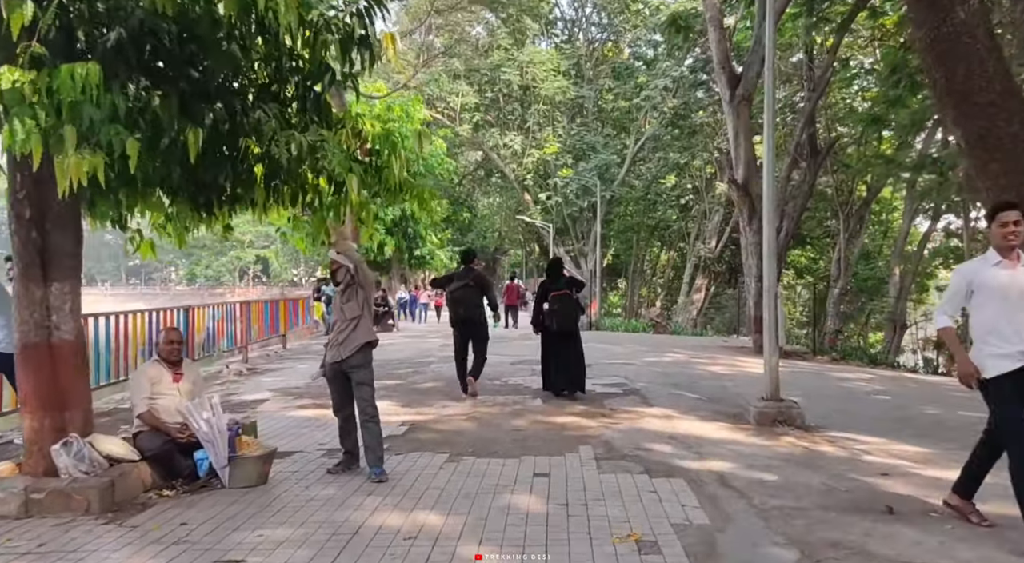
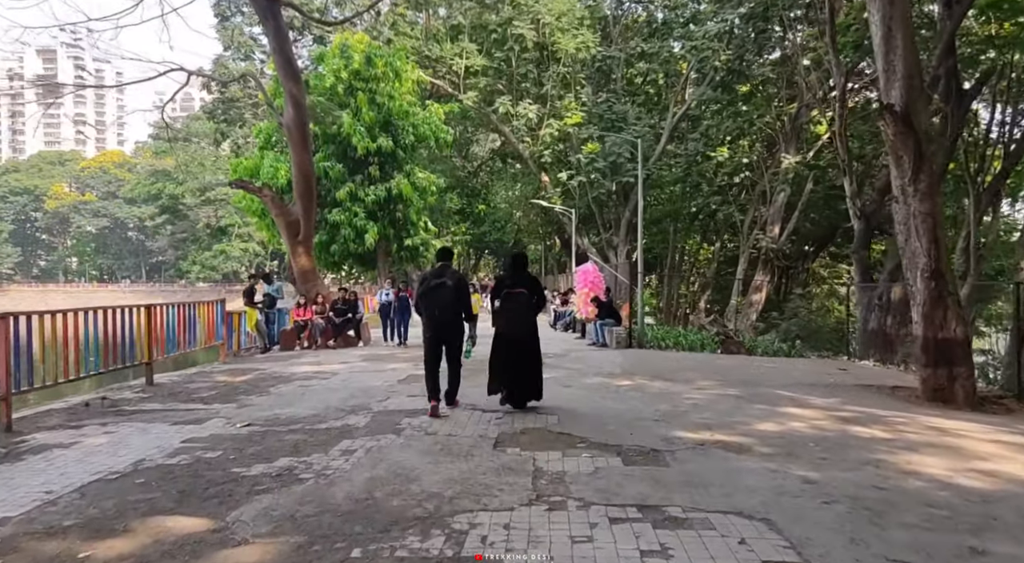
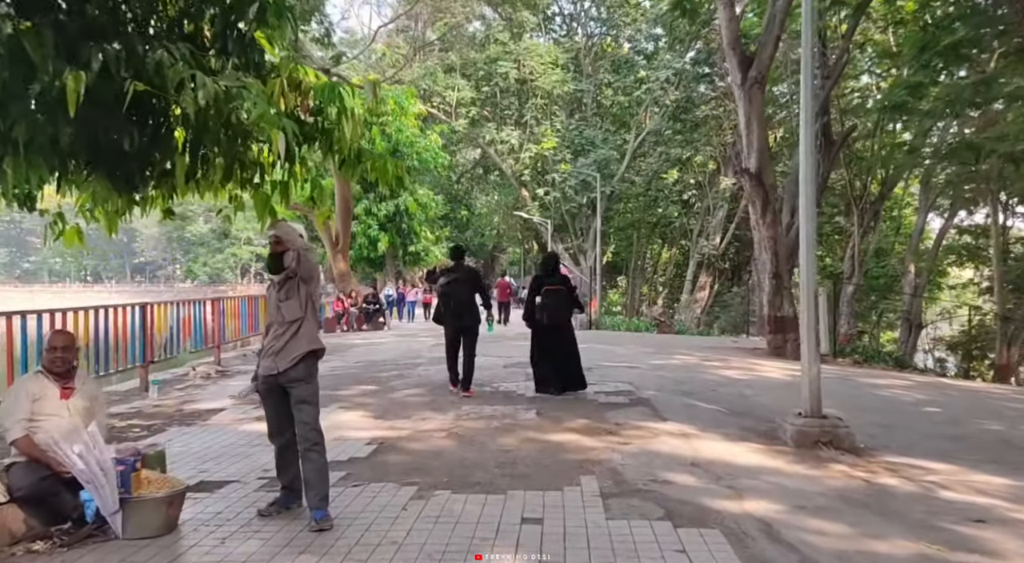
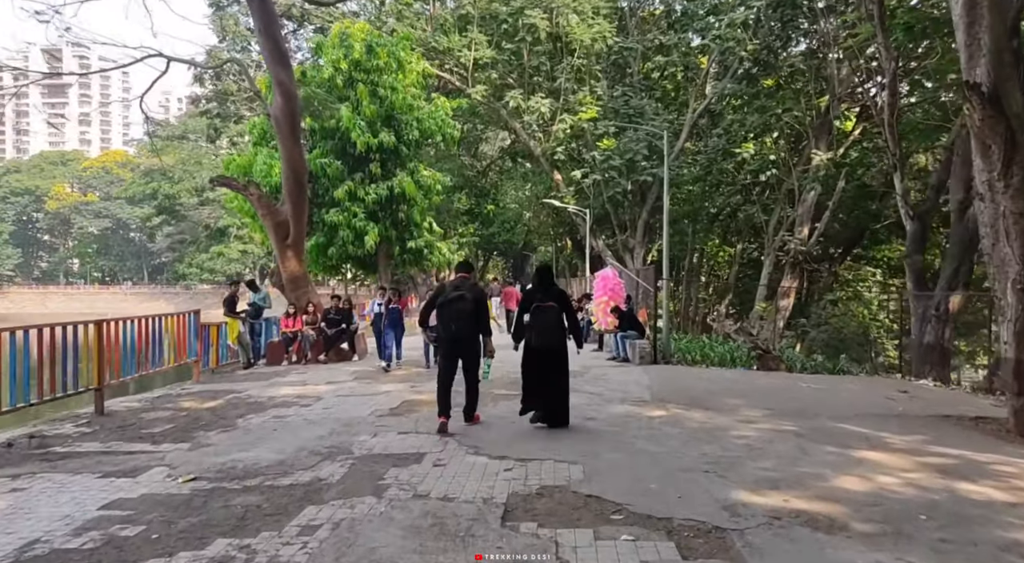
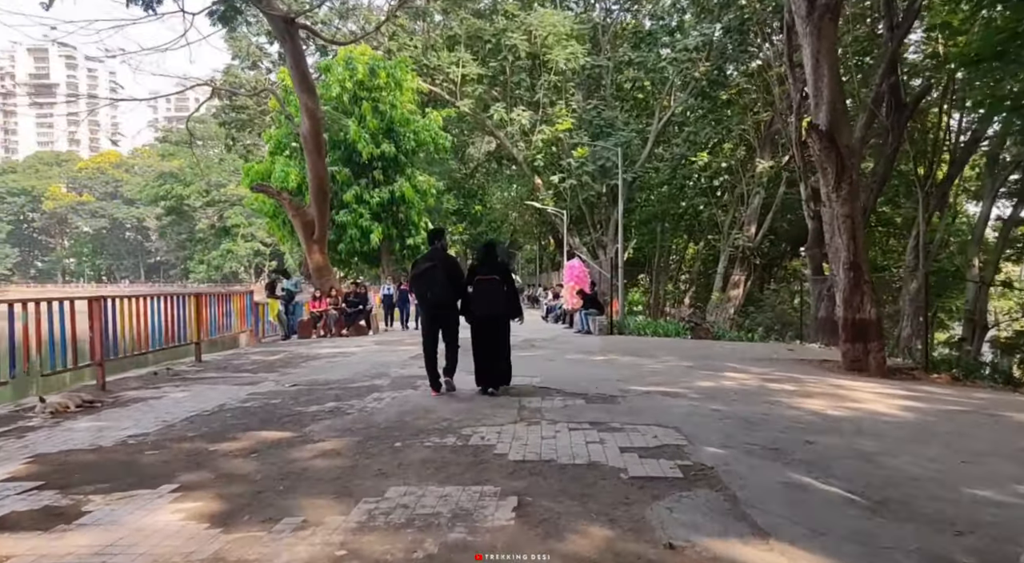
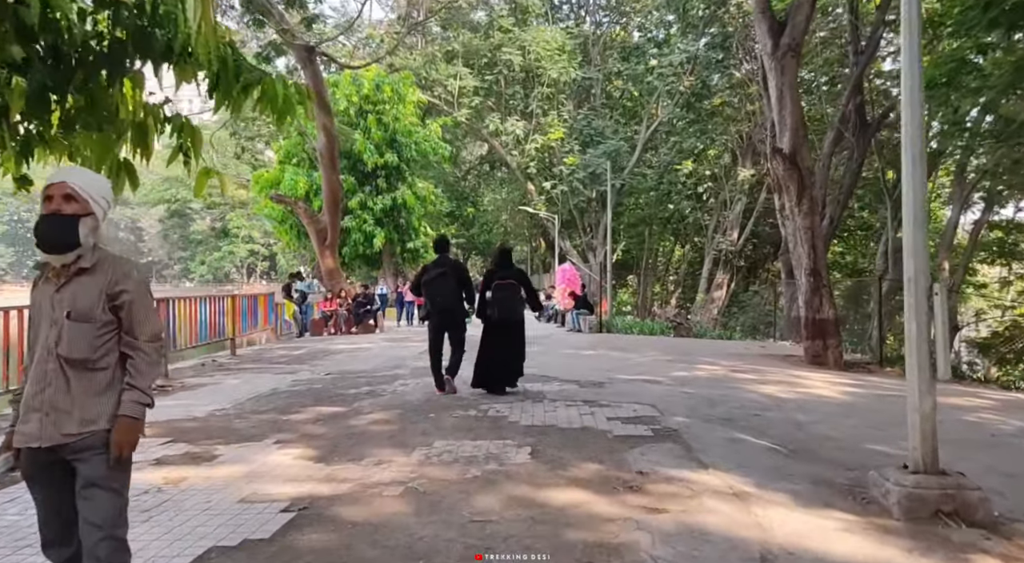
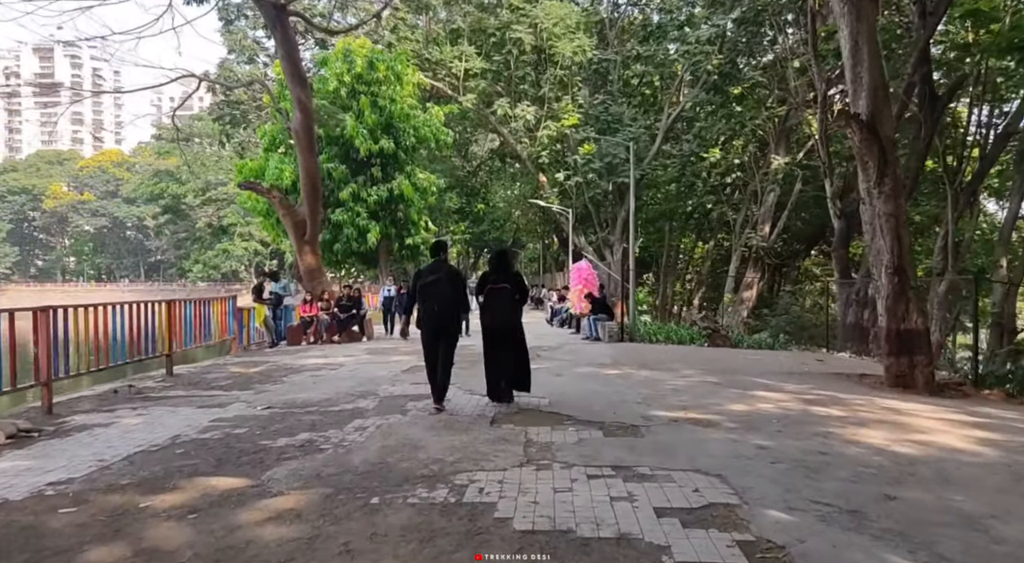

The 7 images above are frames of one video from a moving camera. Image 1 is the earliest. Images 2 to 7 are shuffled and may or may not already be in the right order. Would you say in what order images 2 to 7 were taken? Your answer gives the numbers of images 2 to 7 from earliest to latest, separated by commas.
3, 6, 5, 7, 2, 4
